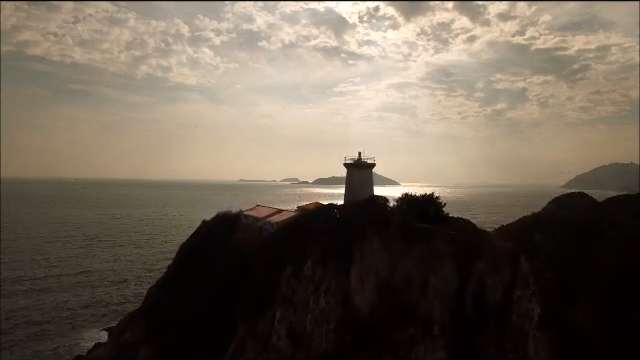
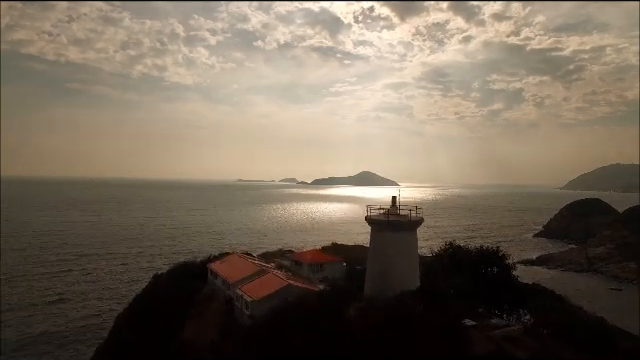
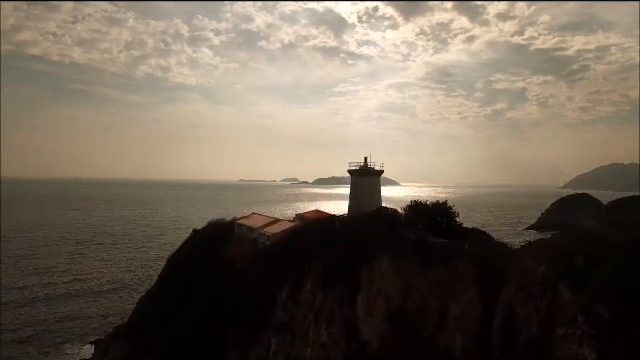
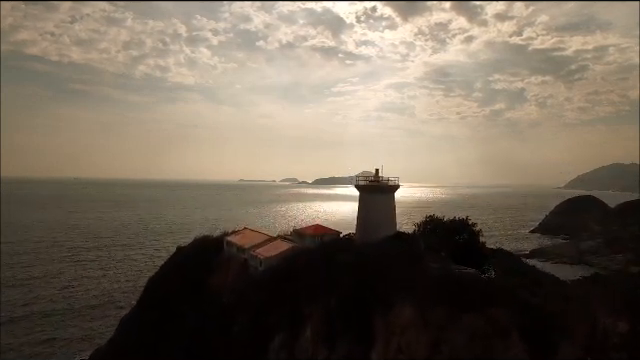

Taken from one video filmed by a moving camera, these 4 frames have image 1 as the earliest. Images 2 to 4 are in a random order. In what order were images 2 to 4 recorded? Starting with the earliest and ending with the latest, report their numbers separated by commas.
3, 4, 2
